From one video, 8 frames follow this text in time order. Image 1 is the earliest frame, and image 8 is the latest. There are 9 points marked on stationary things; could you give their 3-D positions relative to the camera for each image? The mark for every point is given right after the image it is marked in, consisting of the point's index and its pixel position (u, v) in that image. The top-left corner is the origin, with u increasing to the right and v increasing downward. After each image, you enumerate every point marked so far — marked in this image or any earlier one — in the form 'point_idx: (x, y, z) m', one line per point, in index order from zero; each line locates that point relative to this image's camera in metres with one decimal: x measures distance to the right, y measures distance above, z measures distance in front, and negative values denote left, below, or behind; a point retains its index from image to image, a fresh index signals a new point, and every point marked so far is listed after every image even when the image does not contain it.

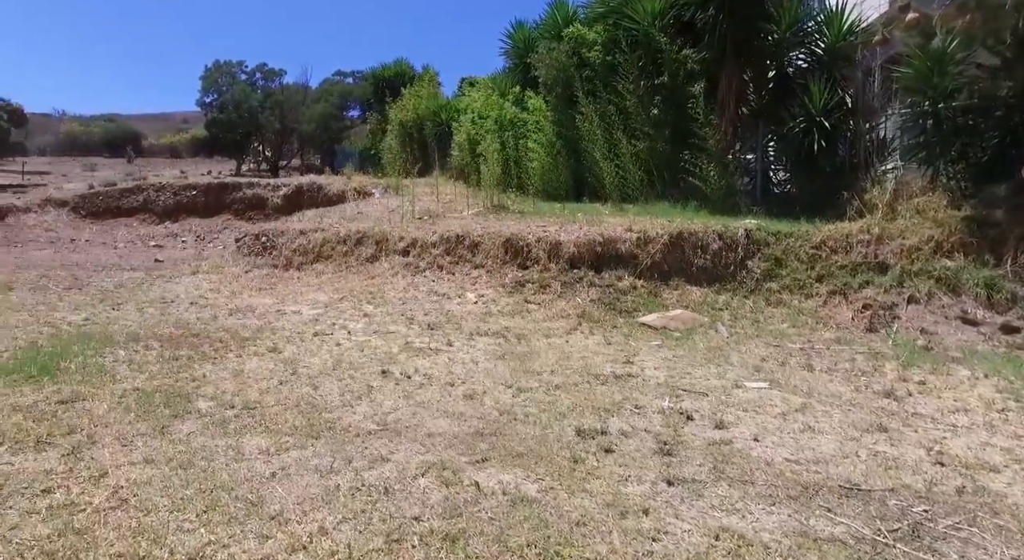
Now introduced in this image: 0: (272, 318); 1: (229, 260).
0: (-2.6, -0.4, +6.5) m
1: (-4.4, +0.3, +9.2) m
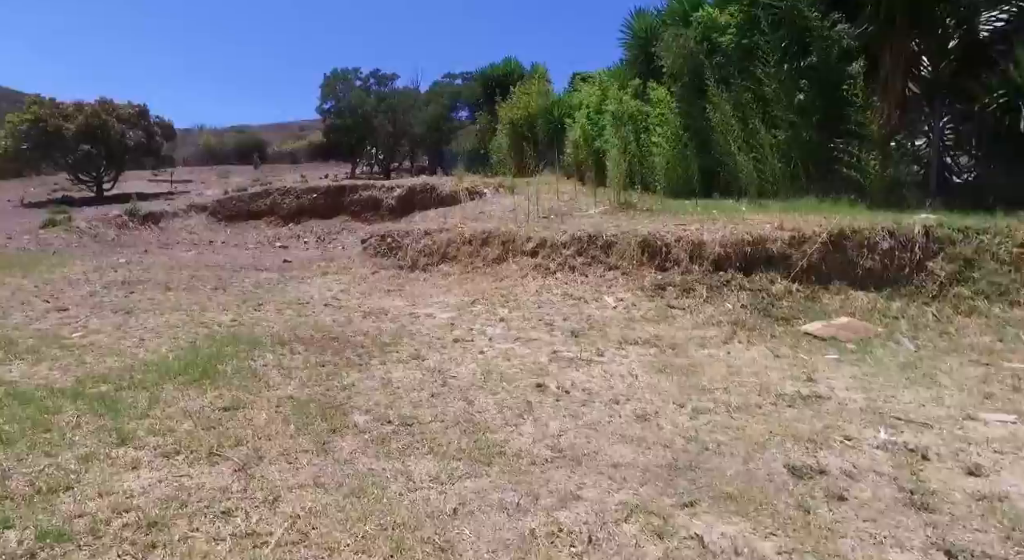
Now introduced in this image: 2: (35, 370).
0: (-1.1, -0.4, +6.3) m
1: (-2.4, +0.3, +9.2) m
2: (-3.5, -0.6, +4.3) m
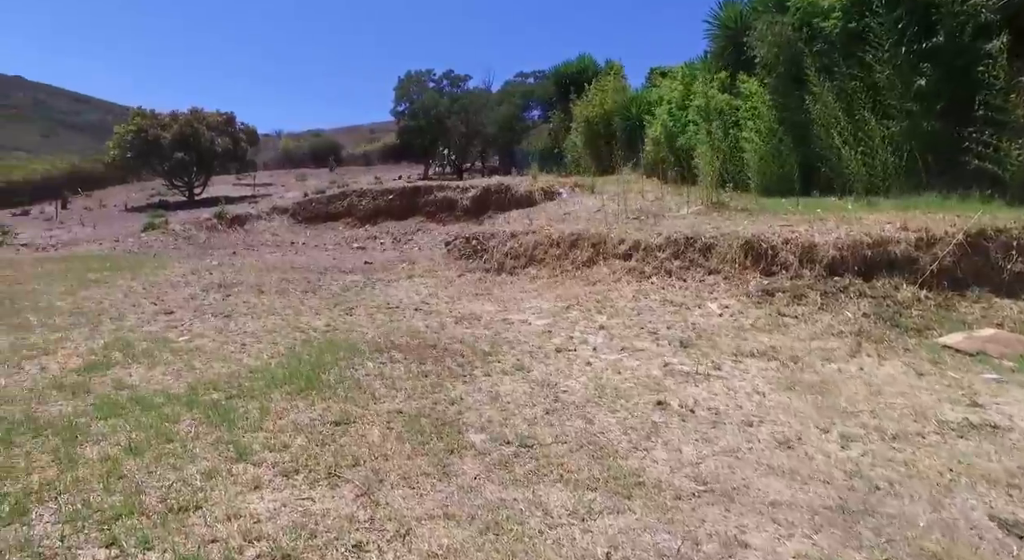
0: (-0.1, -0.5, +6.0) m
1: (-1.1, +0.3, +9.1) m
2: (-2.7, -0.7, +4.3) m
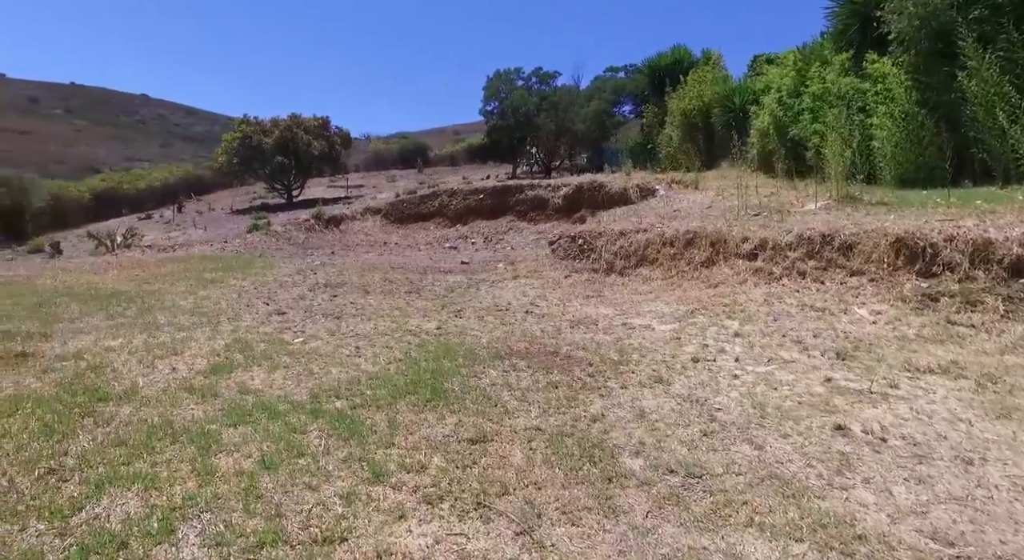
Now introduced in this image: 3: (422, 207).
0: (+1.0, -0.5, +5.5) m
1: (+0.5, +0.2, +8.7) m
2: (-1.7, -0.7, +4.2) m
3: (-2.7, +2.2, +17.9) m
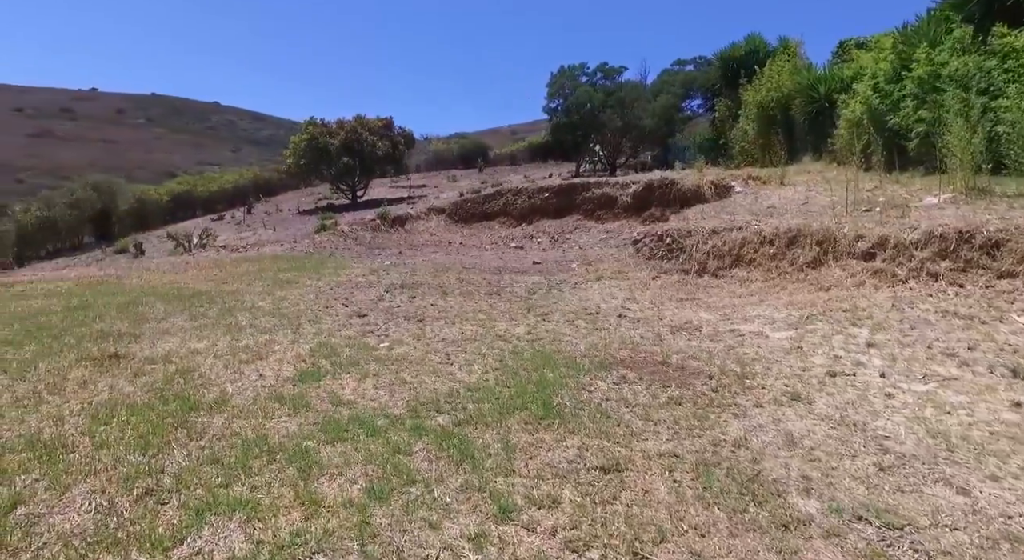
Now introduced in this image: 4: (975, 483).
0: (+1.9, -0.5, +5.0) m
1: (+1.6, +0.2, +8.2) m
2: (-1.0, -0.7, +3.9) m
3: (-0.8, +2.2, +17.6) m
4: (+2.0, -0.9, +2.6) m
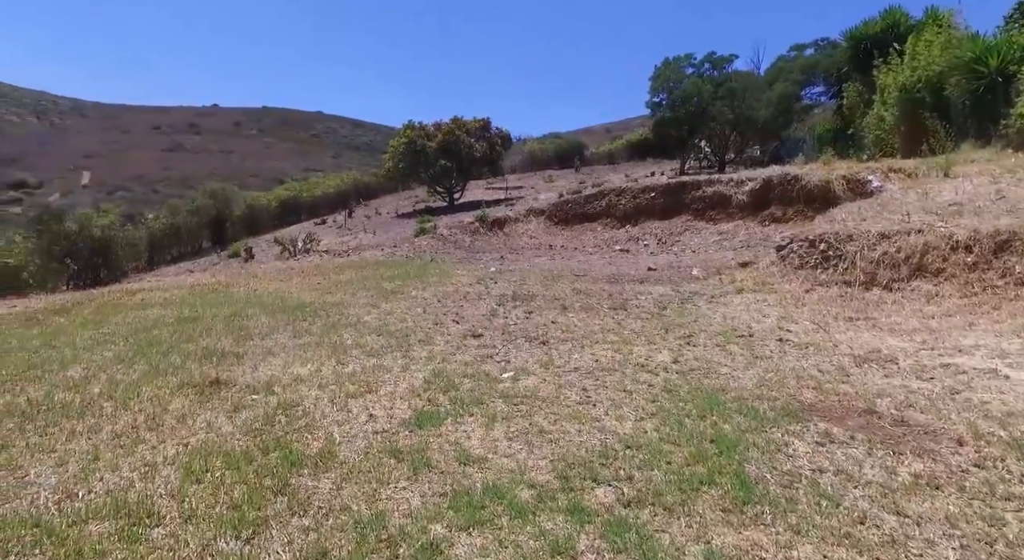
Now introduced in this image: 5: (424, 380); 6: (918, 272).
0: (+2.9, -0.7, +3.8) m
1: (+3.1, +0.1, +7.1) m
2: (-0.1, -0.8, +3.2) m
3: (+2.1, +2.0, +16.7) m
4: (+2.6, -1.0, +1.4) m
5: (-0.6, -0.7, +4.1) m
6: (+4.1, +0.1, +5.9) m
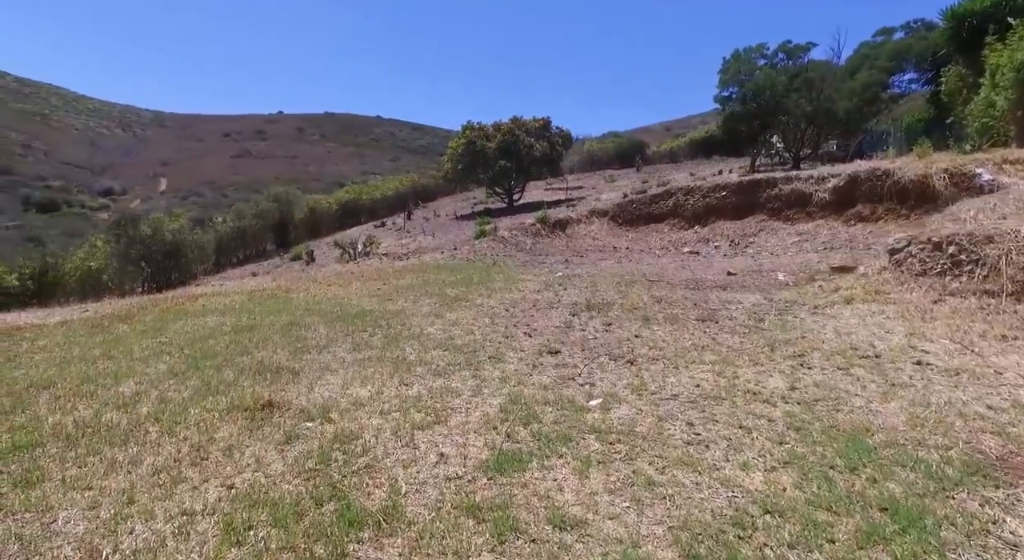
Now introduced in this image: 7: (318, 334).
0: (+3.4, -0.7, +2.9) m
1: (+3.9, 0.0, +6.2) m
2: (+0.3, -0.9, +2.6) m
3: (+3.8, +1.9, +15.9) m
4: (+2.9, -1.1, +0.6) m
5: (-0.1, -0.8, +3.5) m
6: (+4.8, 0.0, +4.9) m
7: (-1.8, -0.5, +5.6) m
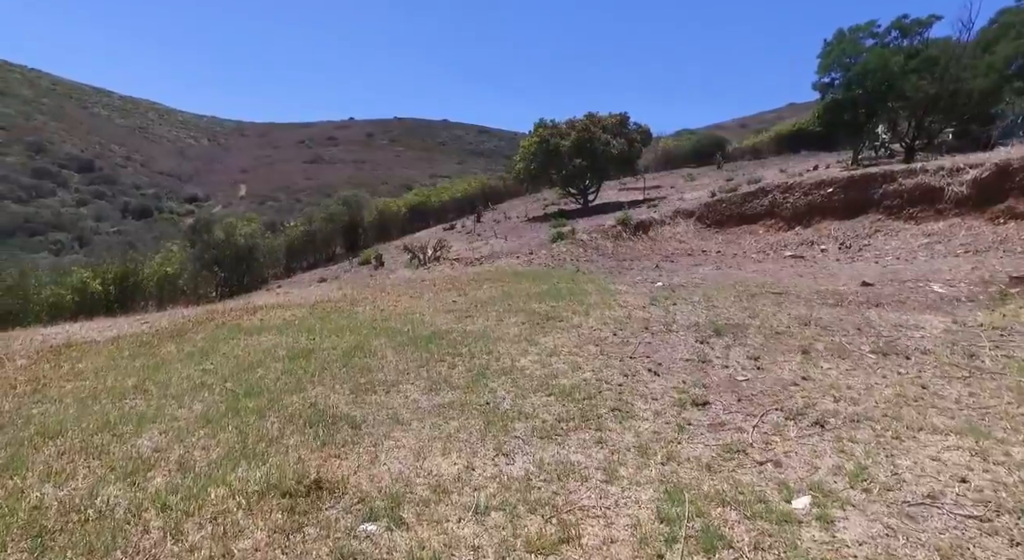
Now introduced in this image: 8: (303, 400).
0: (+3.9, -0.9, +1.3) m
1: (+4.8, -0.2, +4.5) m
2: (+0.9, -1.0, +1.3) m
3: (+5.8, +1.7, +14.1) m
4: (+3.2, -1.2, -1.0) m
5: (+0.5, -0.9, +2.3) m
6: (+5.5, -0.2, +3.2) m
7: (-1.0, -0.6, +4.6) m
8: (-1.4, -0.8, +3.9) m
